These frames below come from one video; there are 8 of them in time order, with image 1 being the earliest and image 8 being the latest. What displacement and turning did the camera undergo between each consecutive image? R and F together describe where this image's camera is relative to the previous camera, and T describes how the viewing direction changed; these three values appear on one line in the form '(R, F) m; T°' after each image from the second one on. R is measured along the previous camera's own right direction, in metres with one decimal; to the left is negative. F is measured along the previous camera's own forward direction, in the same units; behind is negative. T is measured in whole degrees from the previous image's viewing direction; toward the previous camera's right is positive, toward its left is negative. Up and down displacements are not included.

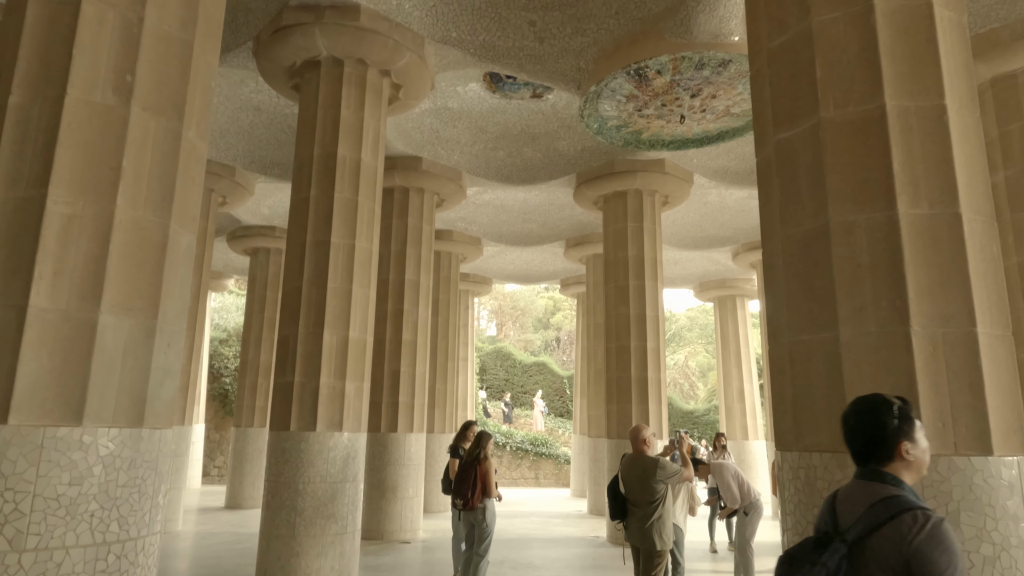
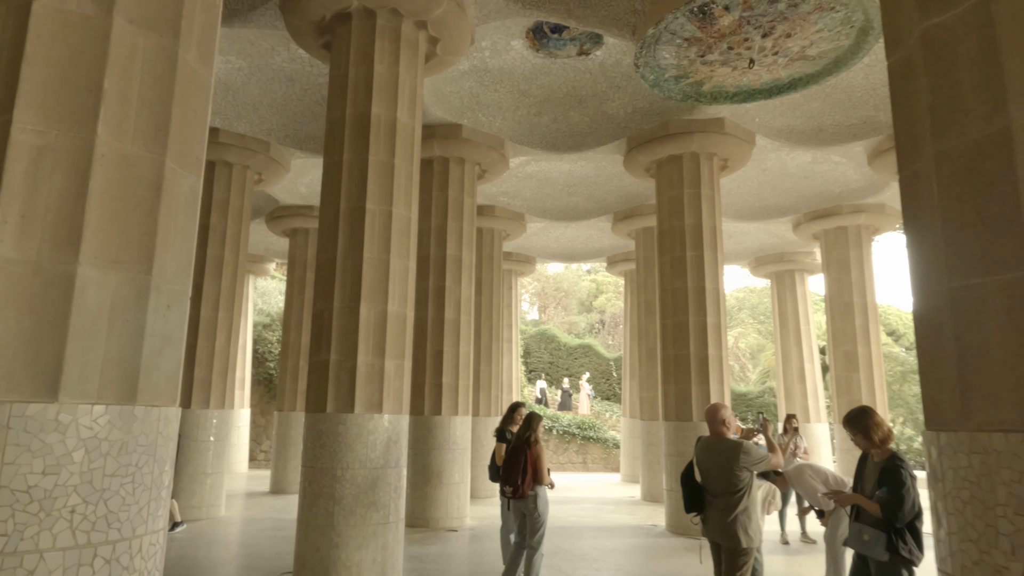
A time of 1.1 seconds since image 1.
(-0.2, +0.9) m; -4°
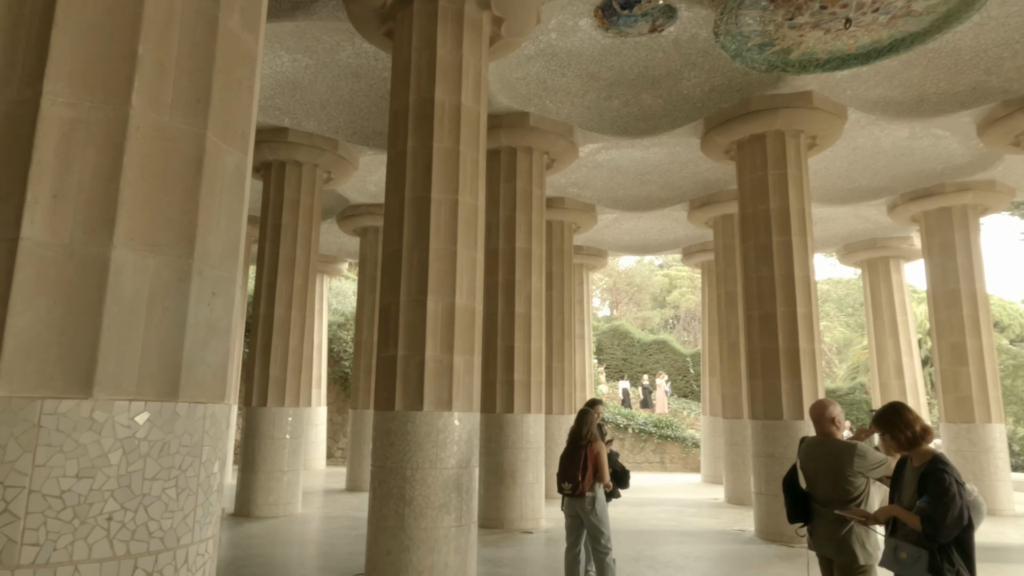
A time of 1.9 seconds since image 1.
(0.0, +0.5) m; -6°
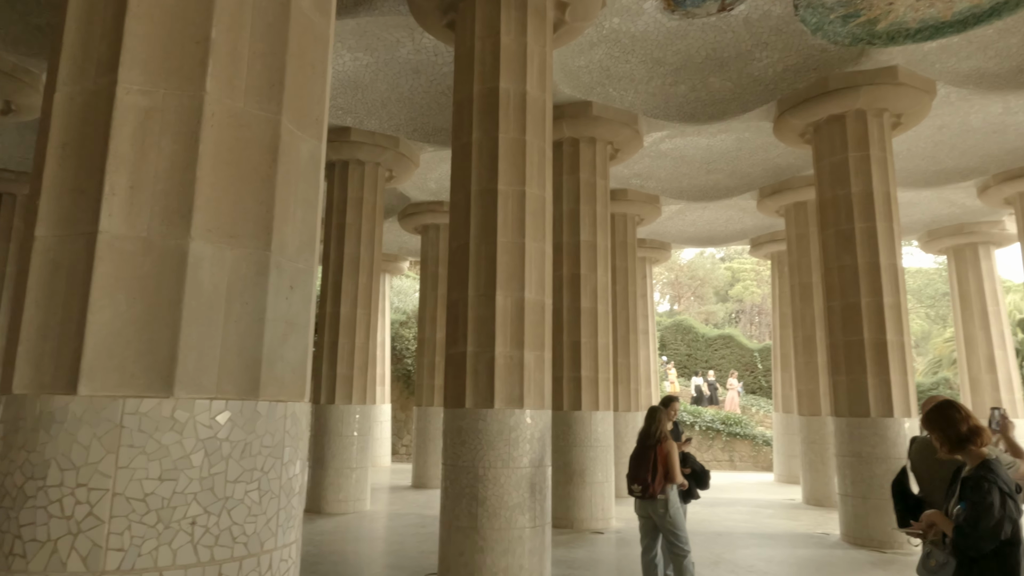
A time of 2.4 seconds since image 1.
(-0.2, +0.3) m; -5°
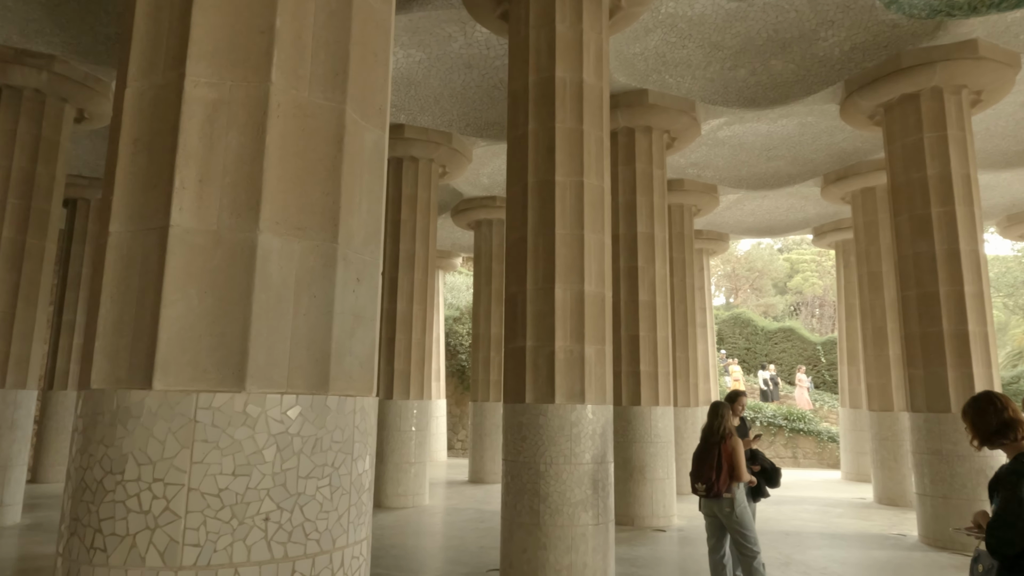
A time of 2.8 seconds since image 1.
(-0.1, +0.1) m; -4°
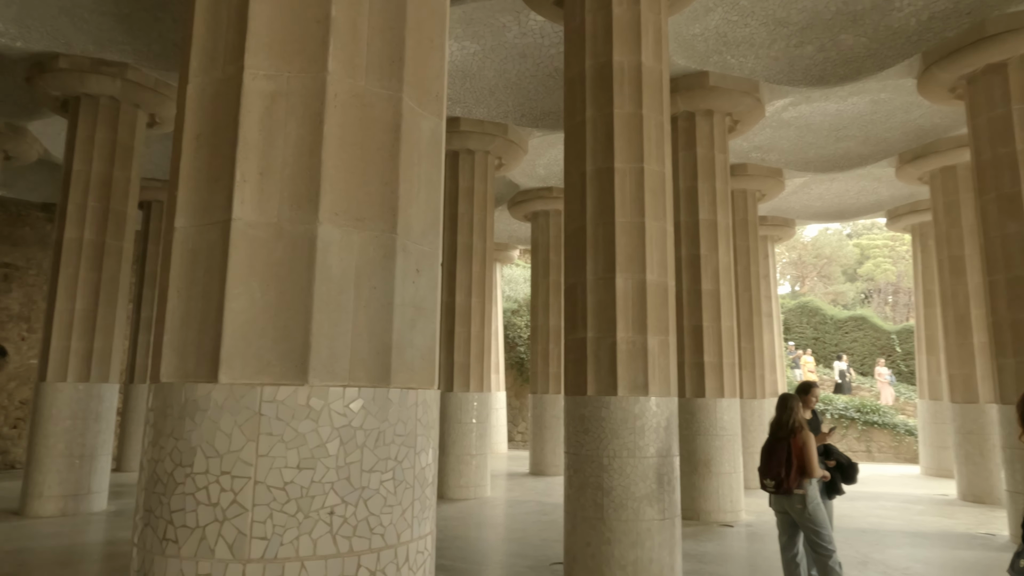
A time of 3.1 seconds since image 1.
(0.0, +0.1) m; -5°
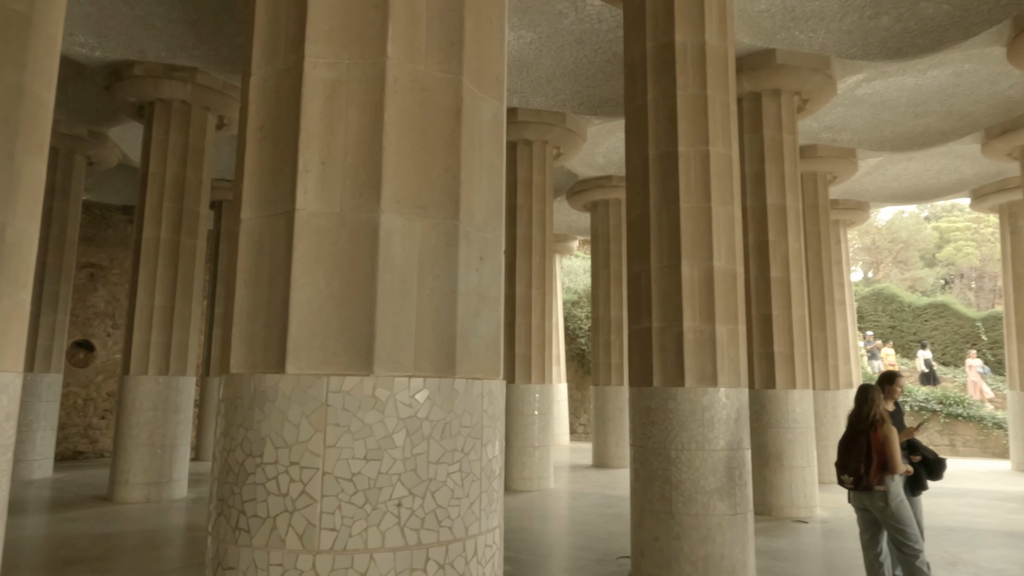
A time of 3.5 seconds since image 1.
(0.0, +0.1) m; -5°
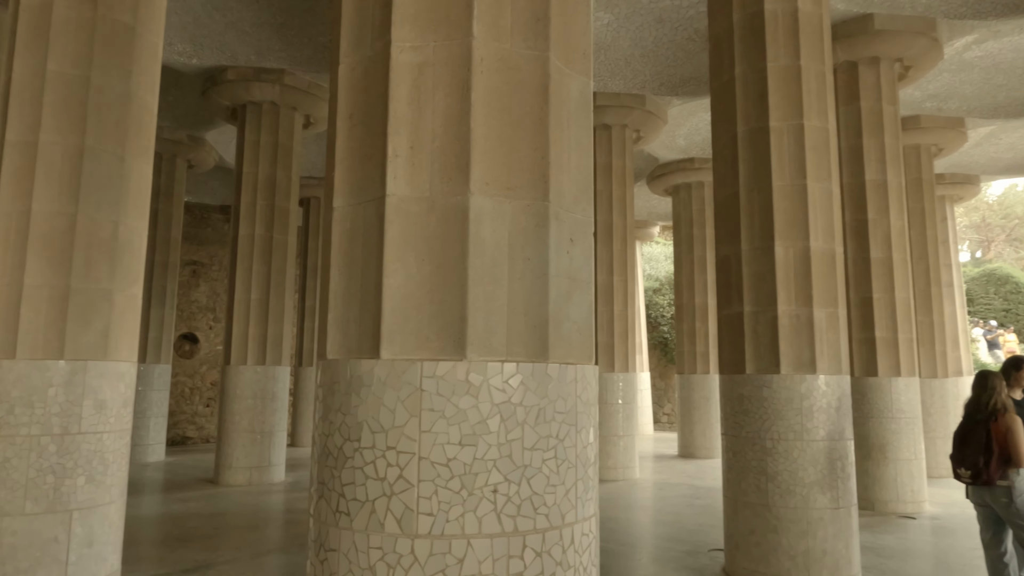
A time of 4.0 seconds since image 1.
(-0.1, +0.1) m; -7°
